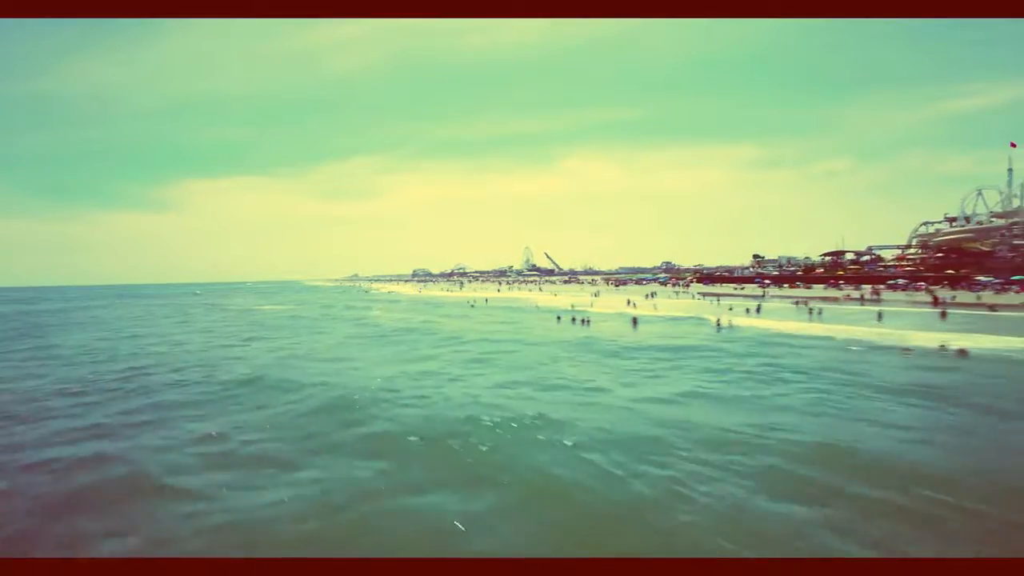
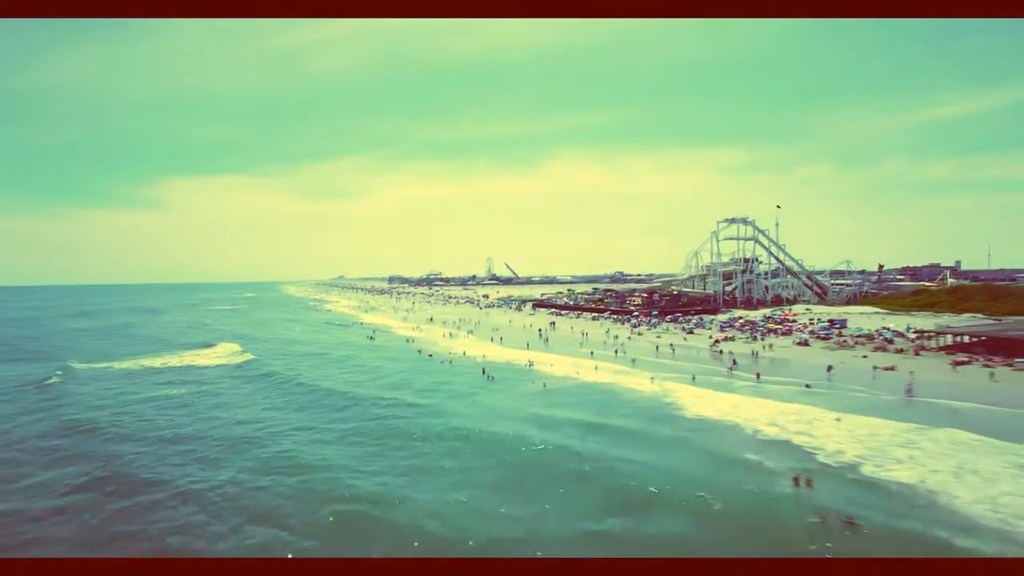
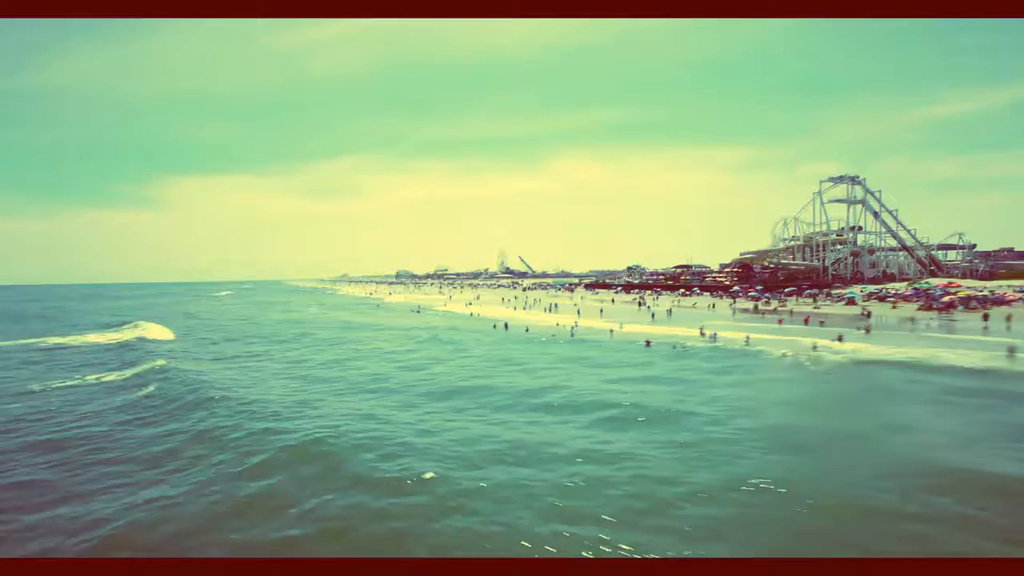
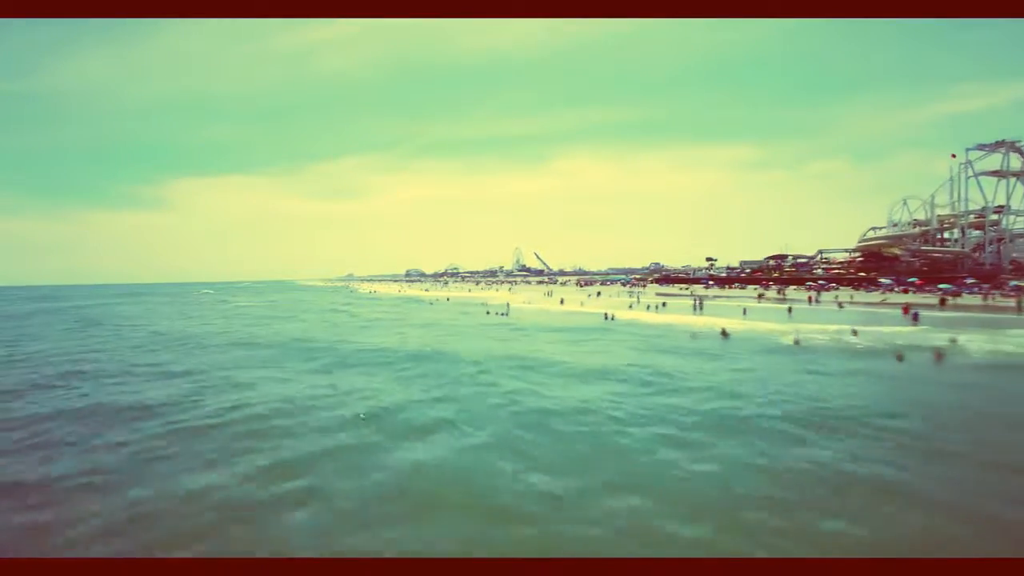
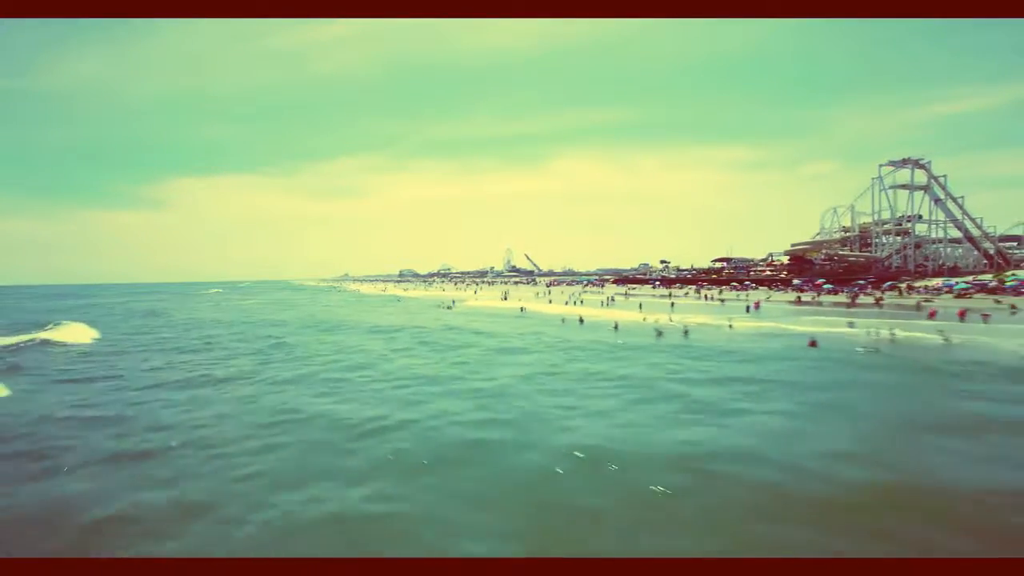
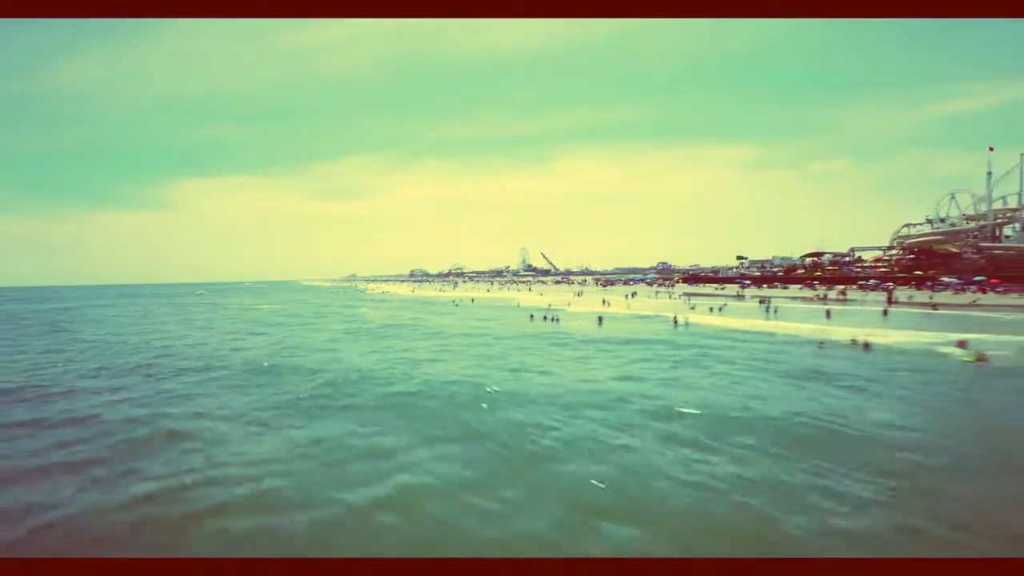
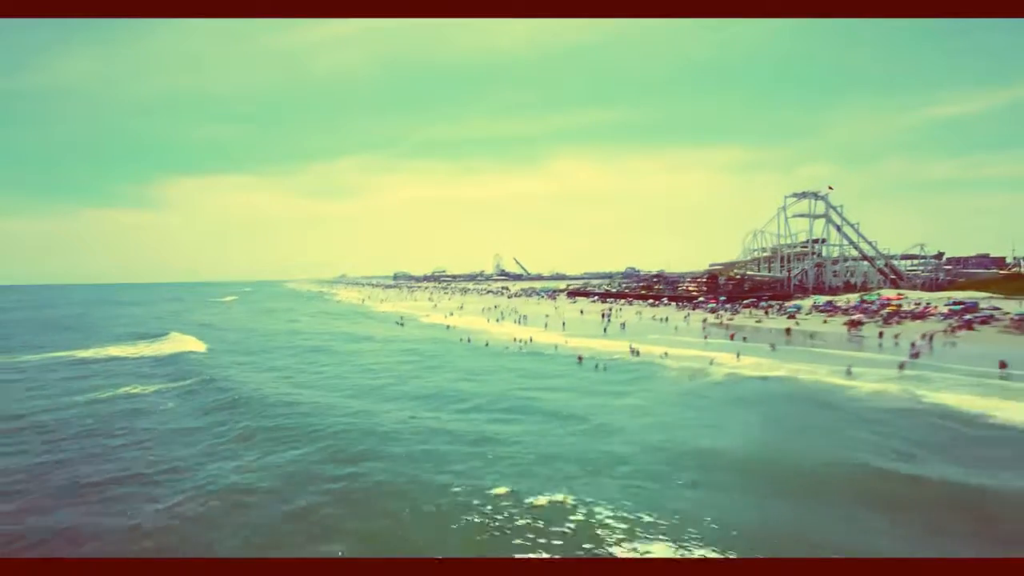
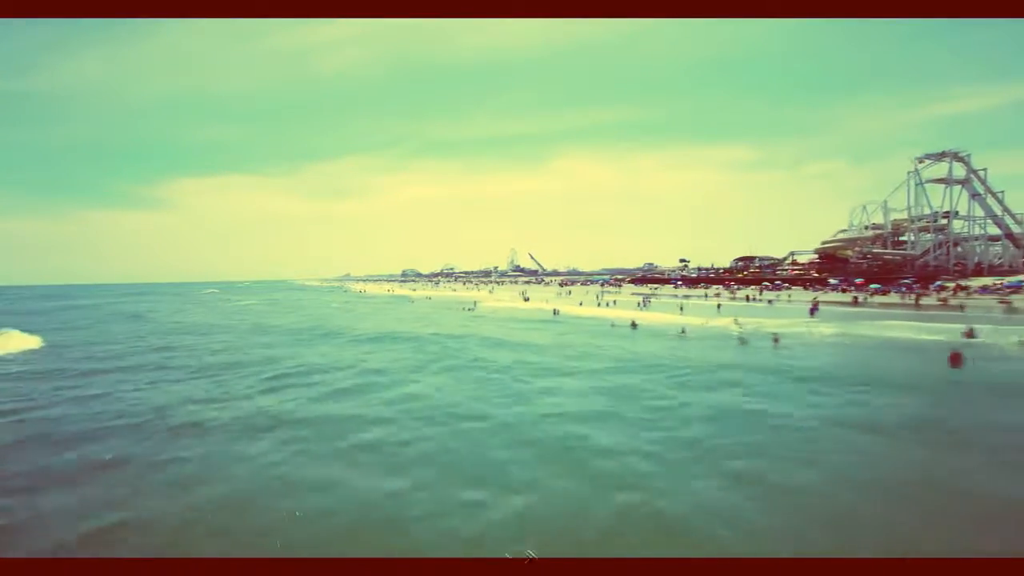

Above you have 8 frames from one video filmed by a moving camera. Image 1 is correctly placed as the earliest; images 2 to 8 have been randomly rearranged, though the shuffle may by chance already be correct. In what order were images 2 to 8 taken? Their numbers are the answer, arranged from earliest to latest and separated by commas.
6, 4, 8, 5, 3, 7, 2
